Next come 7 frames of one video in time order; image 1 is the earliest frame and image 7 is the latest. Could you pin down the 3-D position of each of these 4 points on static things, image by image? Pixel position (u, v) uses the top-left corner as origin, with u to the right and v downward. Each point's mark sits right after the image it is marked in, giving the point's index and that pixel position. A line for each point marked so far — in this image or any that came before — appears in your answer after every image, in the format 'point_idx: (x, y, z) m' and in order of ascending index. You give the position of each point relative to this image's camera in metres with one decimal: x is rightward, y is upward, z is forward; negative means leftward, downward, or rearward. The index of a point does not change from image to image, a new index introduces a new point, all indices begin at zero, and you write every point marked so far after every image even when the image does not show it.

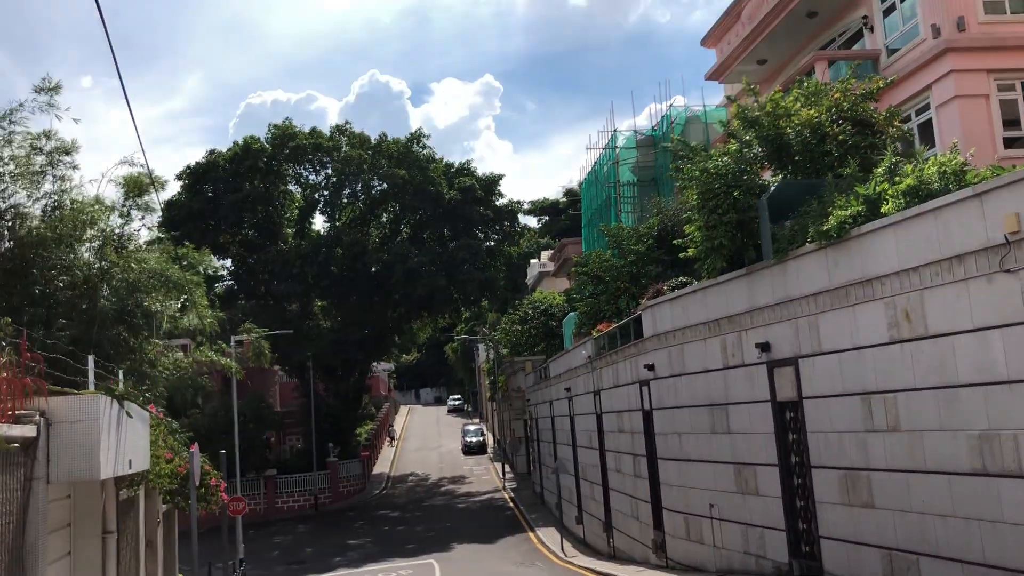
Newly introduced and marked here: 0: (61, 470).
0: (-3.5, -1.4, +7.3) m
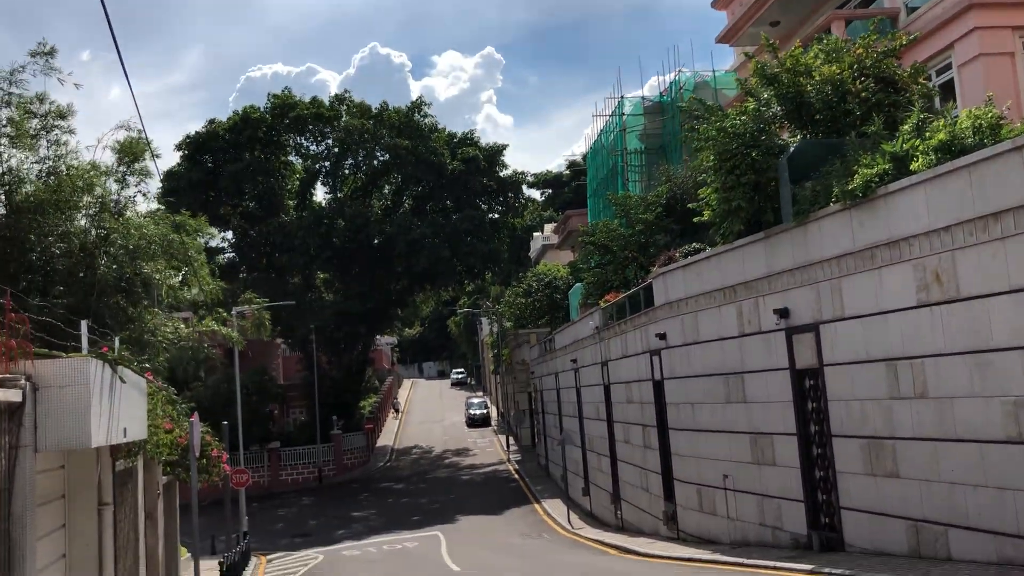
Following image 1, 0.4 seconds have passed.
0: (-3.4, -1.1, +6.9) m
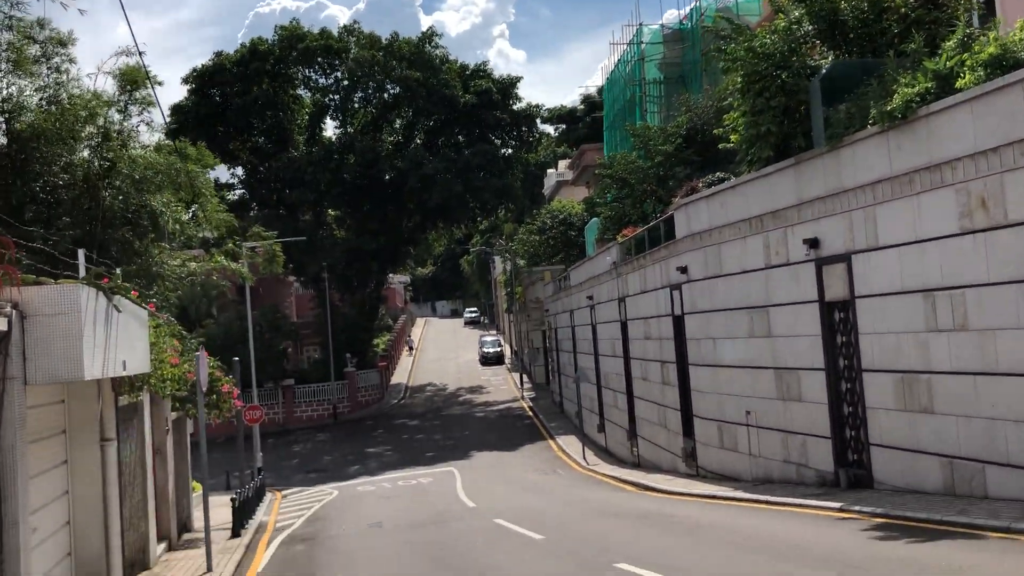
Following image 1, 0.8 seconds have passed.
0: (-3.3, -0.5, +6.4) m
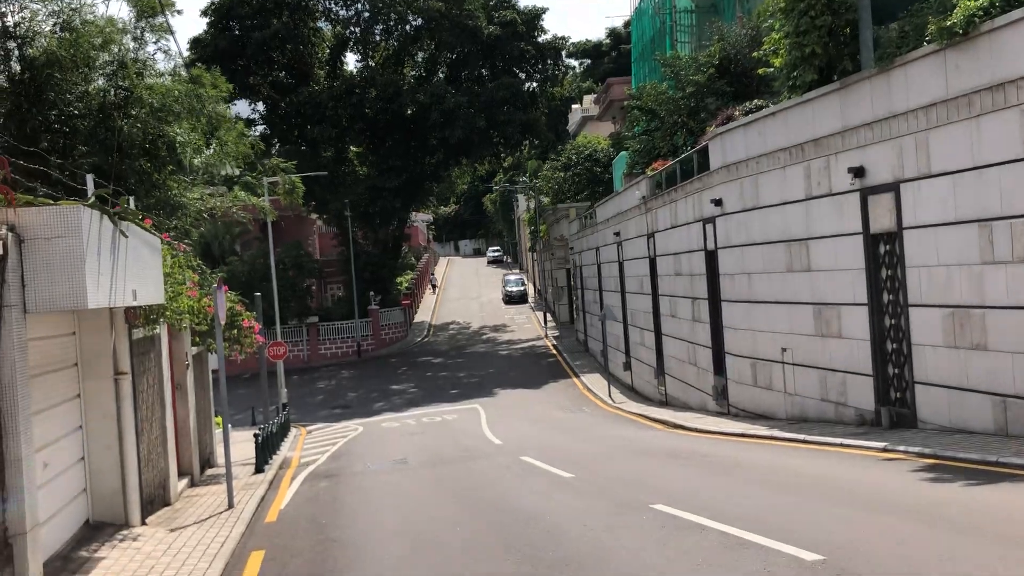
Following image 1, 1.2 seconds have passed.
0: (-3.0, 0.0, +6.0) m
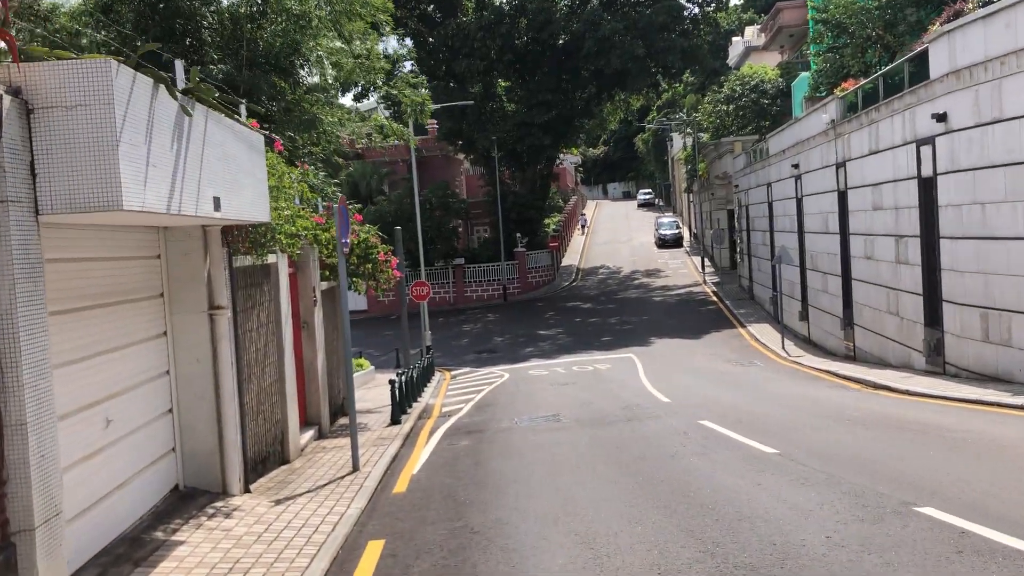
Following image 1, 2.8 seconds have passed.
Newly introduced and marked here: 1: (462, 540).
0: (-2.0, +0.5, +4.2) m
1: (-0.3, -1.6, +6.0) m
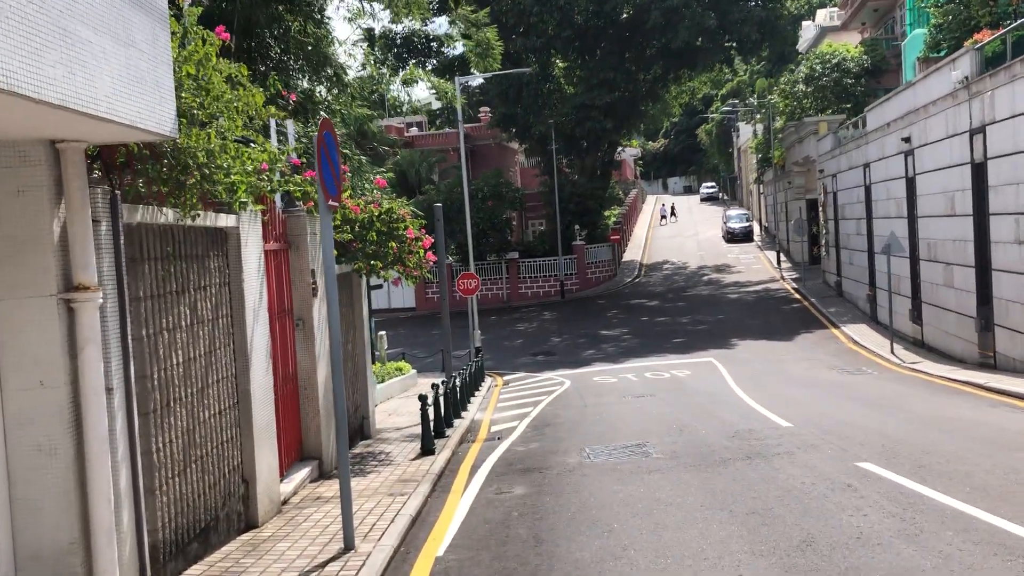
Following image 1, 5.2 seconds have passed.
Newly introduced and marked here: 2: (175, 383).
0: (-1.8, +0.6, +1.0) m
1: (0.0, -1.5, +2.8) m
2: (-1.8, -0.5, +5.1) m
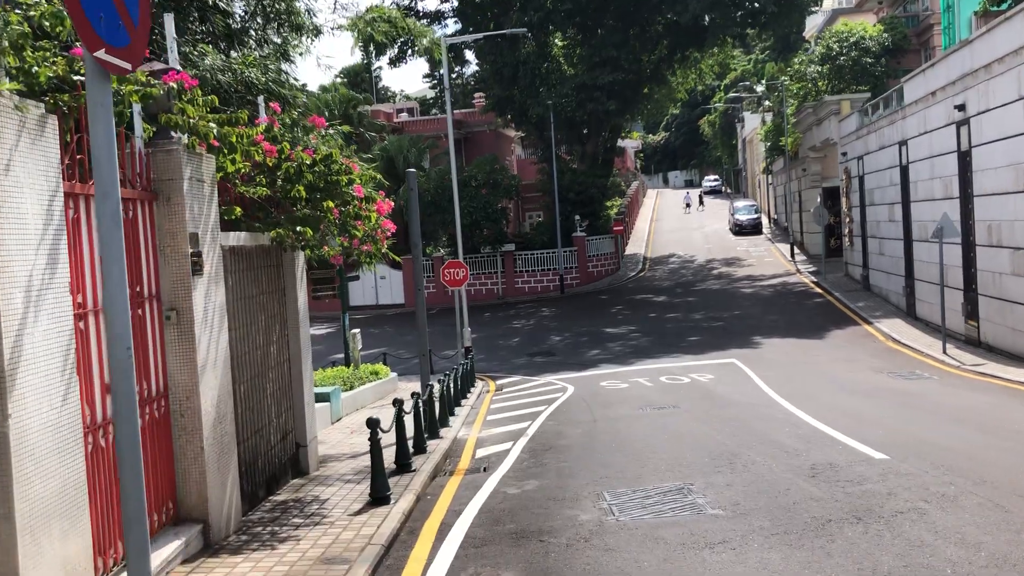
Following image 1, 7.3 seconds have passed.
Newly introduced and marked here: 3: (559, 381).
0: (-1.9, +0.8, -1.9) m
1: (-0.1, -1.3, -0.1) m
2: (-1.9, -0.3, +2.2) m
3: (+0.9, -1.8, +18.1) m
